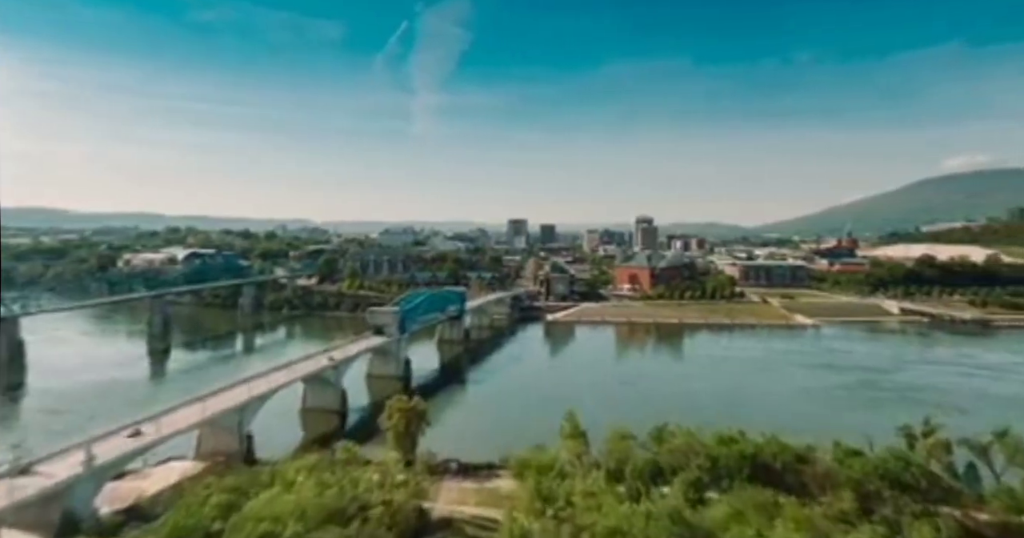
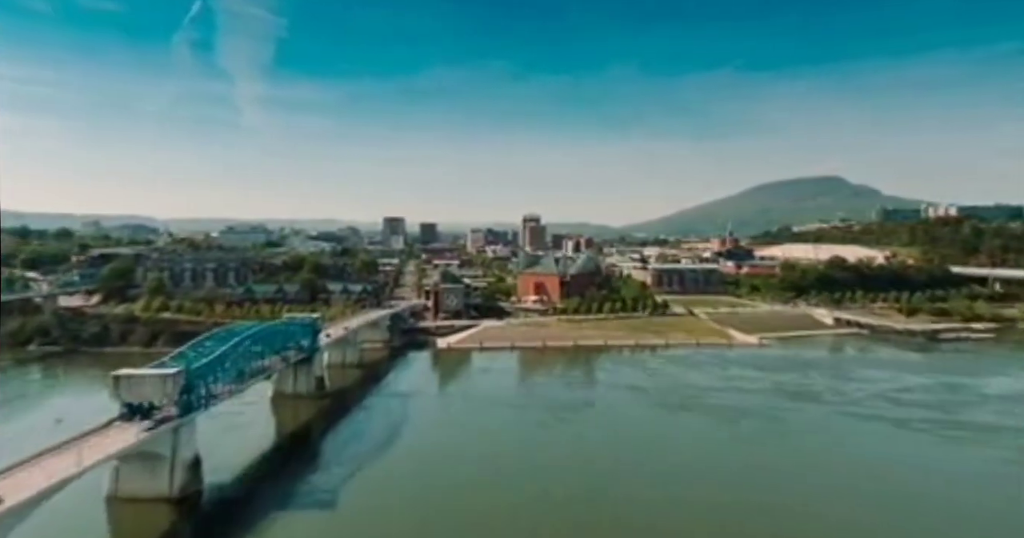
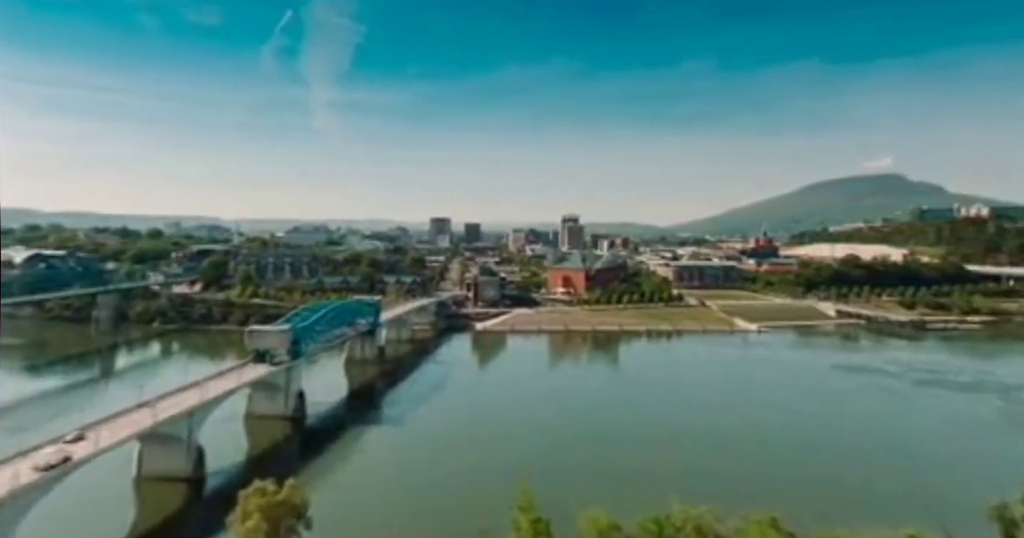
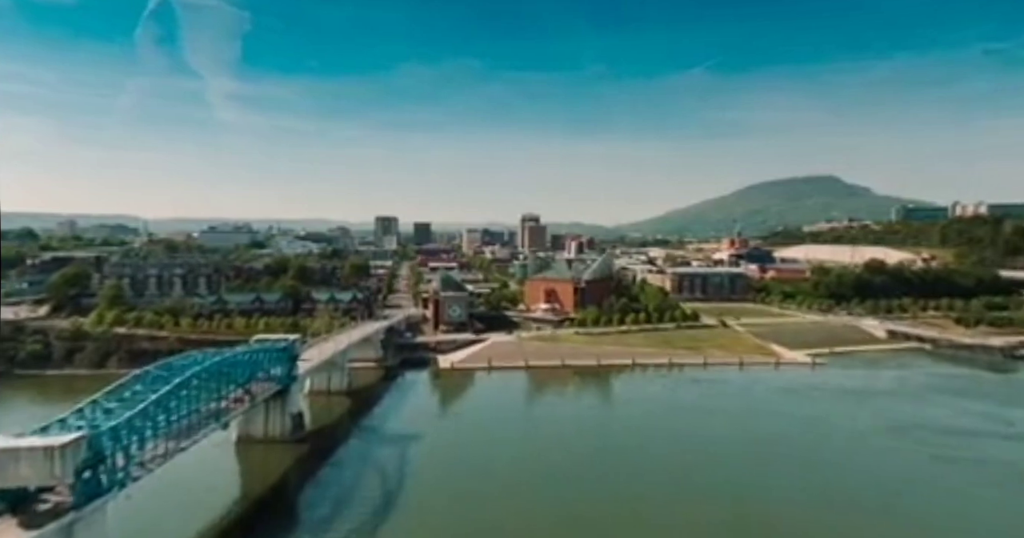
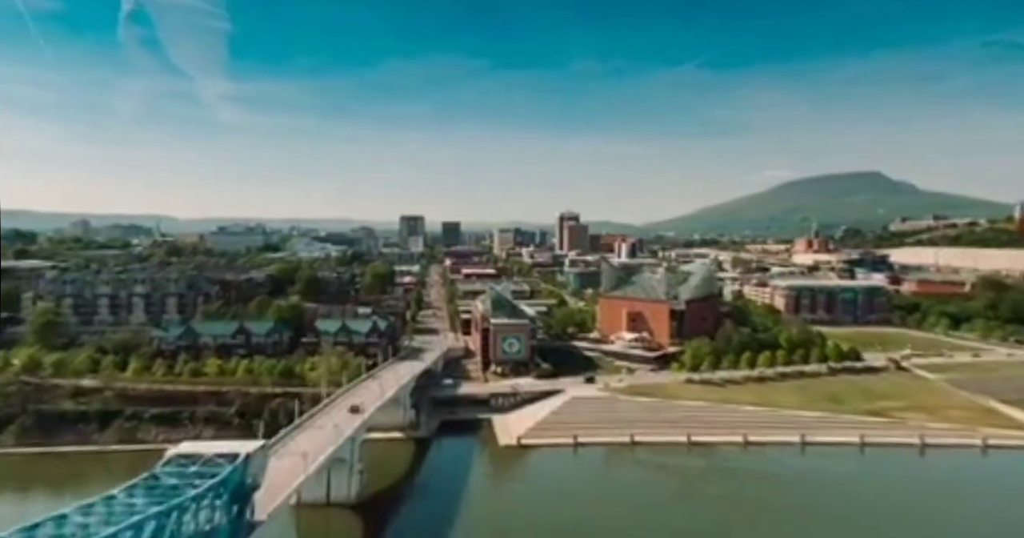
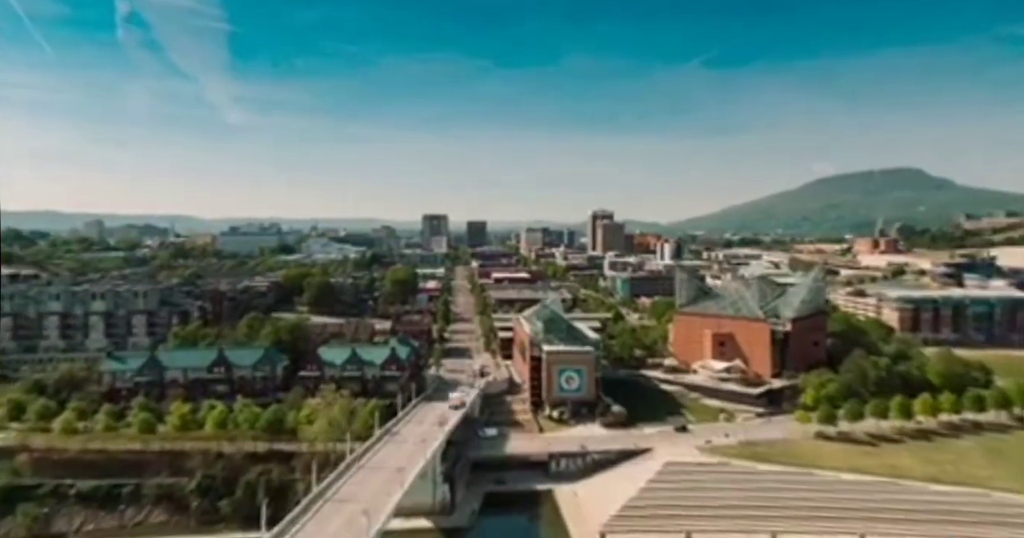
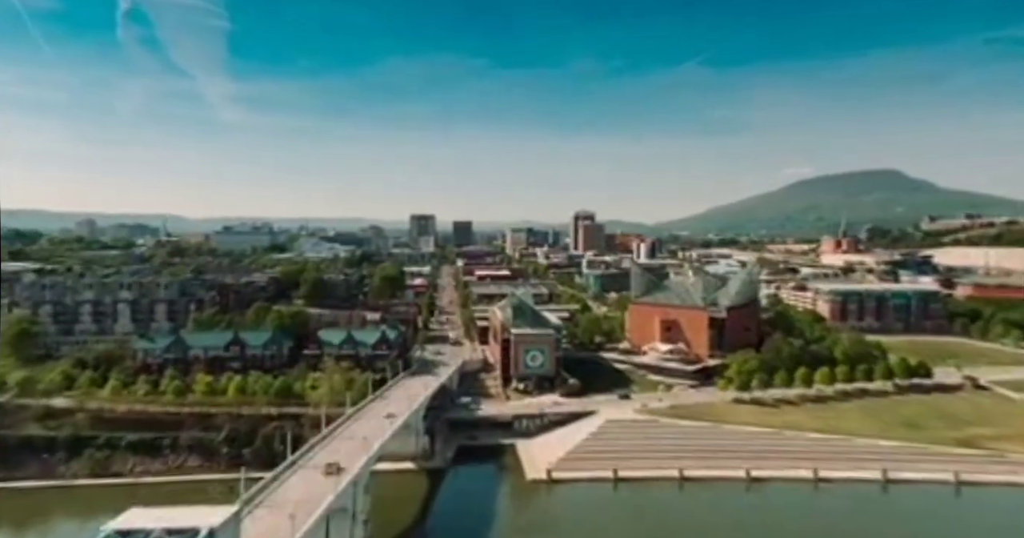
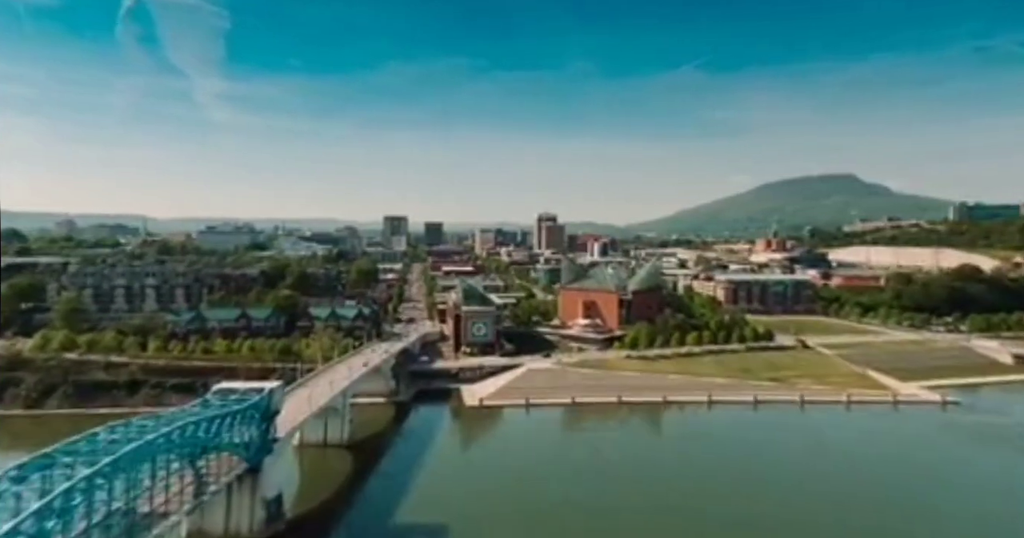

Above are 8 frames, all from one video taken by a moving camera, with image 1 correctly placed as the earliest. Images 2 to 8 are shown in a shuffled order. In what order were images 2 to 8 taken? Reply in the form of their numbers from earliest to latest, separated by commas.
3, 2, 4, 8, 5, 7, 6
